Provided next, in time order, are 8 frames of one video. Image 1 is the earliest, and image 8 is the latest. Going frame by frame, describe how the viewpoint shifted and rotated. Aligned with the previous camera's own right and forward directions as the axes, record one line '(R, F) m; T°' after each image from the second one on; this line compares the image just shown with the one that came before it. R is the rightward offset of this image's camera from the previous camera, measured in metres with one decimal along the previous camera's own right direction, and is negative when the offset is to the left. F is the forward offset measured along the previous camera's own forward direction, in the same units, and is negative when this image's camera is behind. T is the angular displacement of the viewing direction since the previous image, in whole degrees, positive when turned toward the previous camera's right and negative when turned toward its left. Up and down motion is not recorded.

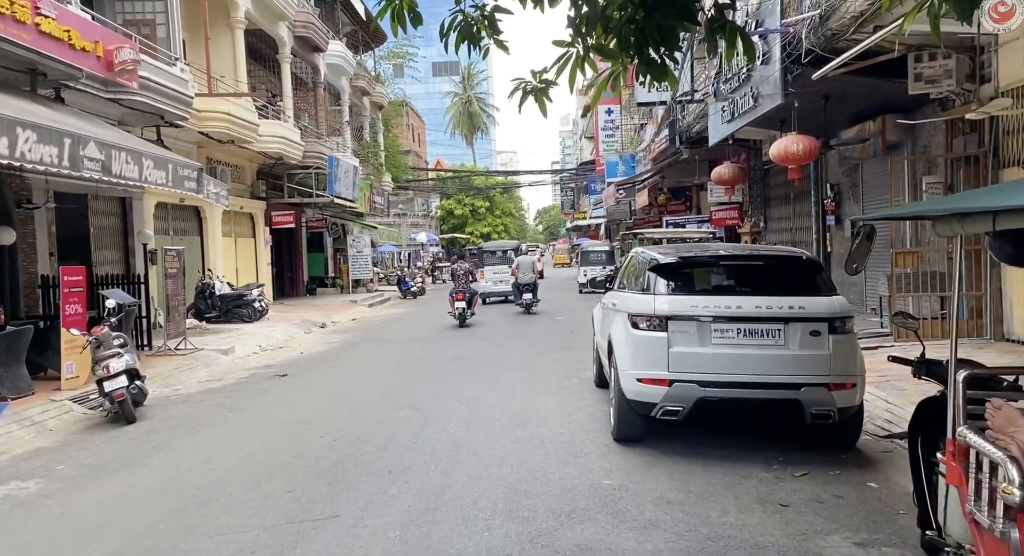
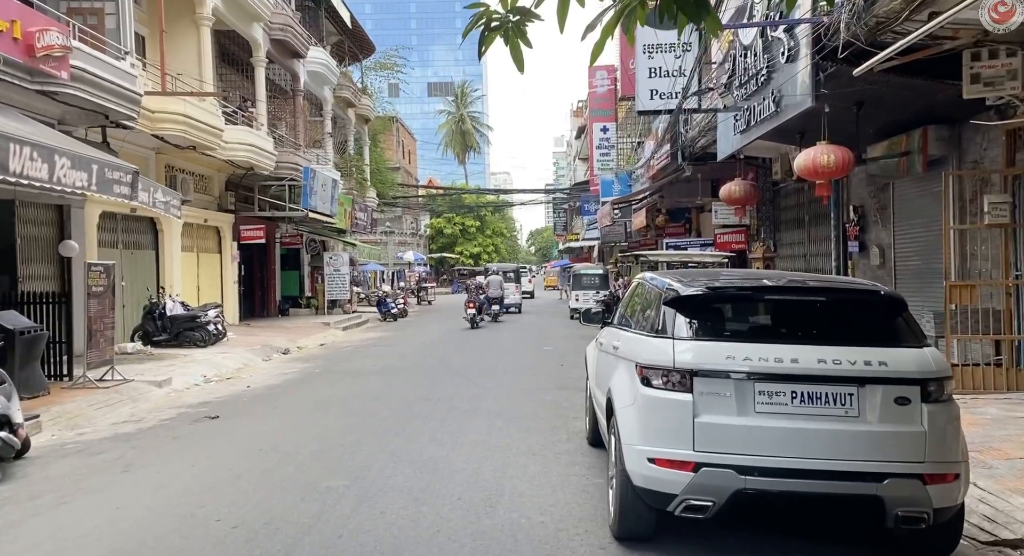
(+0.1, +1.6) m; +1°
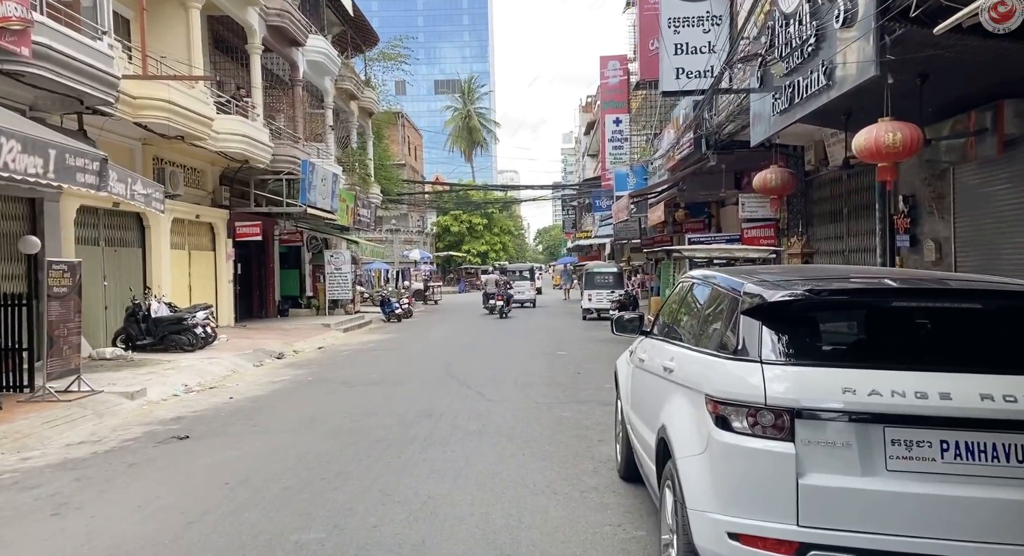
(-0.1, +1.2) m; -1°
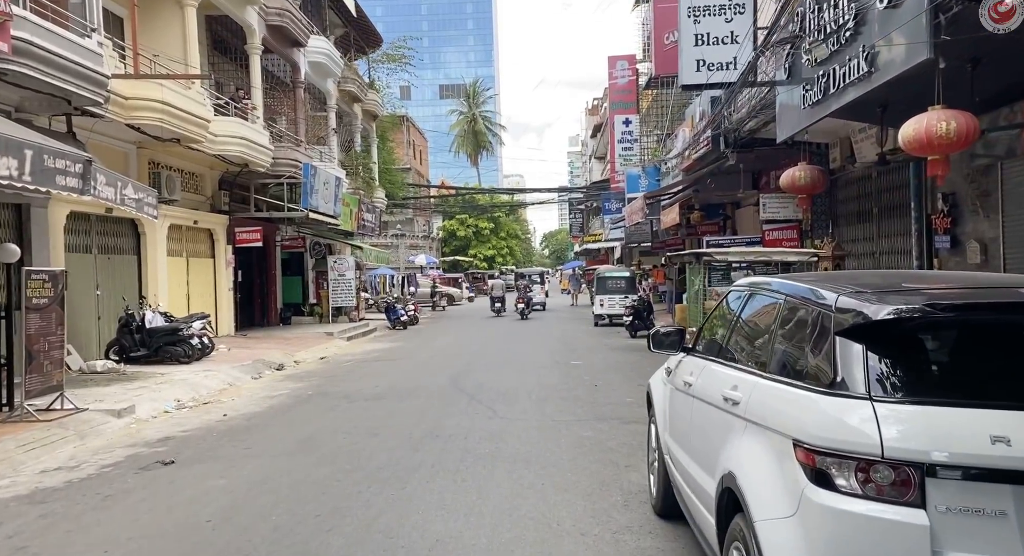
(-0.1, +0.7) m; 0°
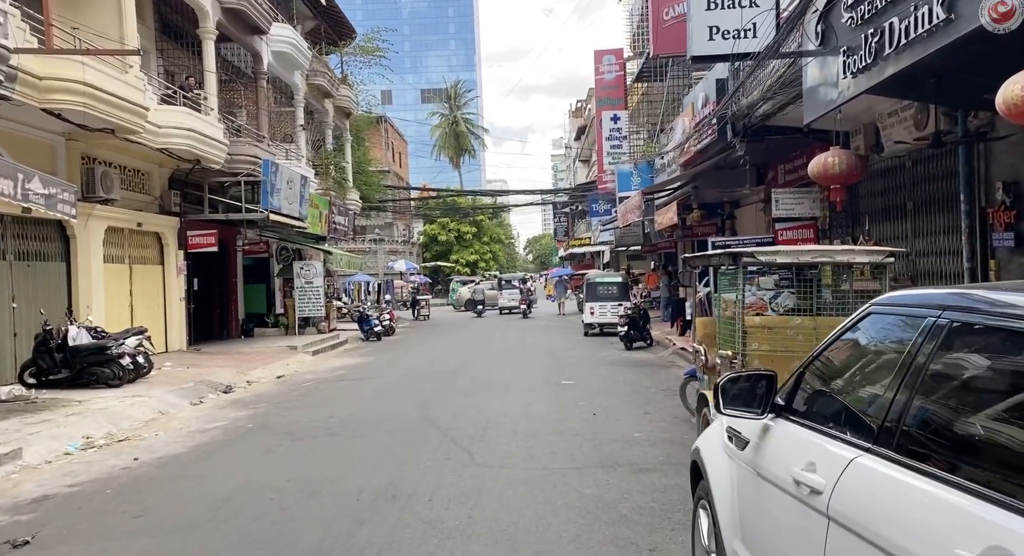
(0.0, +1.8) m; +1°
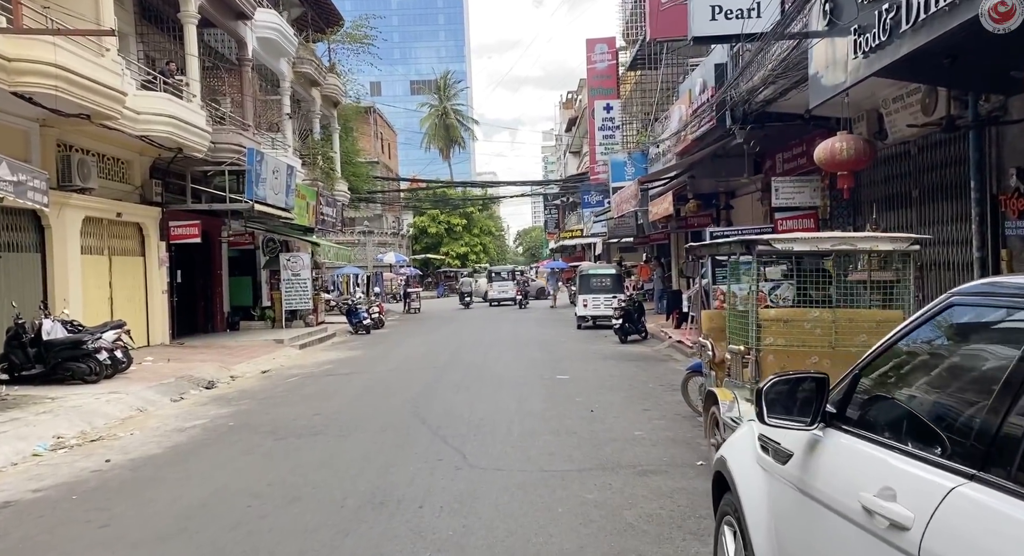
(0.0, +0.4) m; +1°
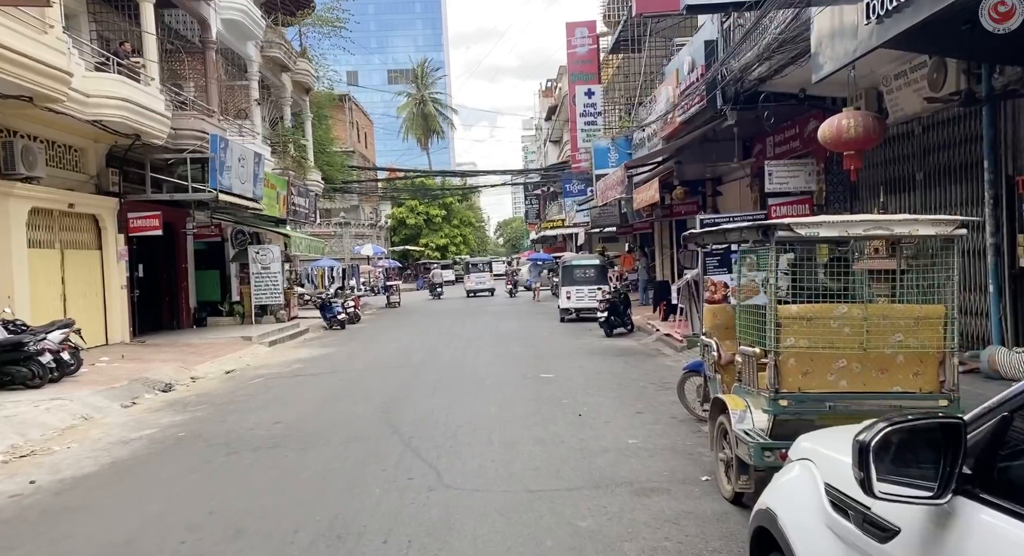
(0.0, +0.8) m; +1°
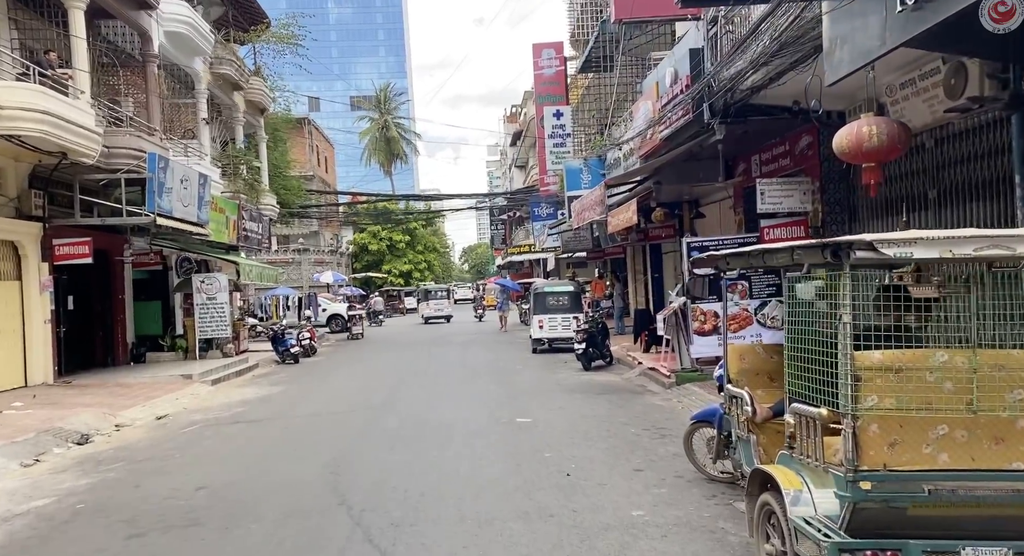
(-0.1, +1.2) m; +3°
